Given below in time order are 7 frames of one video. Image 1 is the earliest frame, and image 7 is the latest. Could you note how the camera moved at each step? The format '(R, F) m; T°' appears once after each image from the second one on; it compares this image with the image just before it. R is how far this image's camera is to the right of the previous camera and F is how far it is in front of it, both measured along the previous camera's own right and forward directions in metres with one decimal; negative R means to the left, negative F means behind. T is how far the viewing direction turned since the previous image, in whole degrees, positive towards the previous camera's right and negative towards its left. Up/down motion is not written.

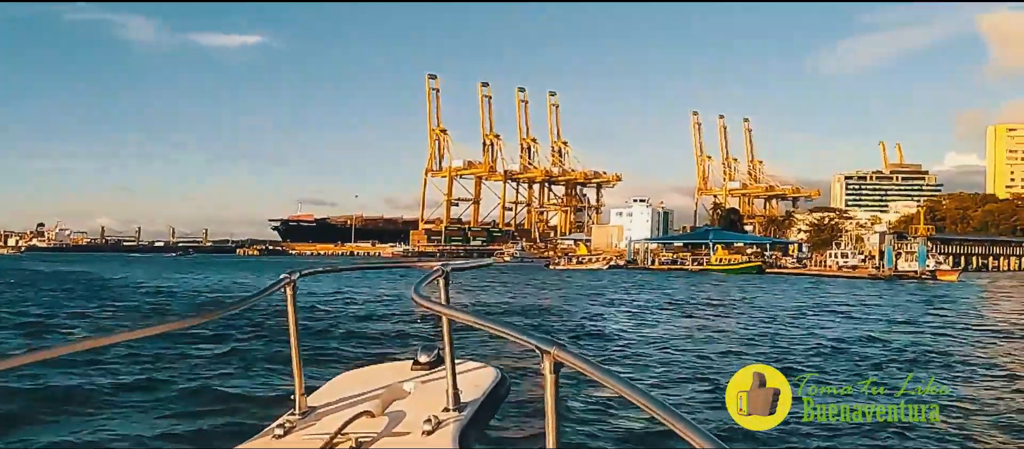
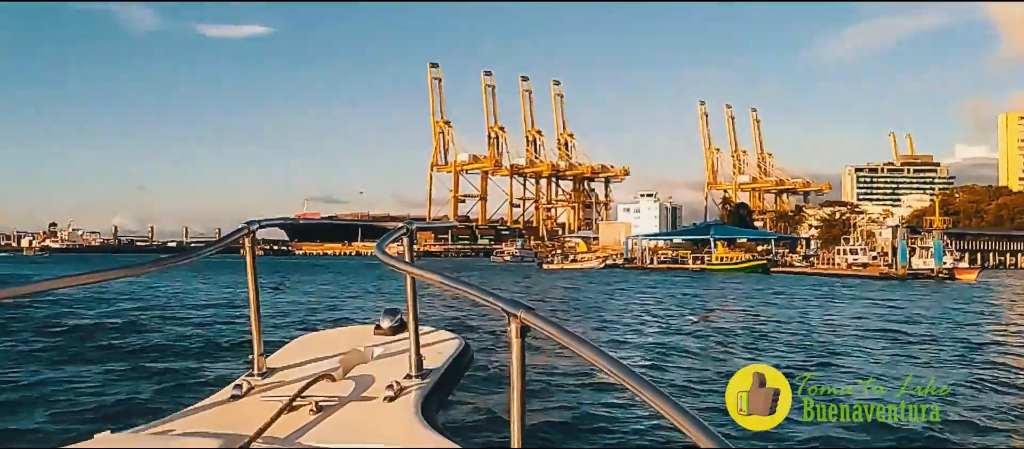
(+0.4, +0.3) m; -1°
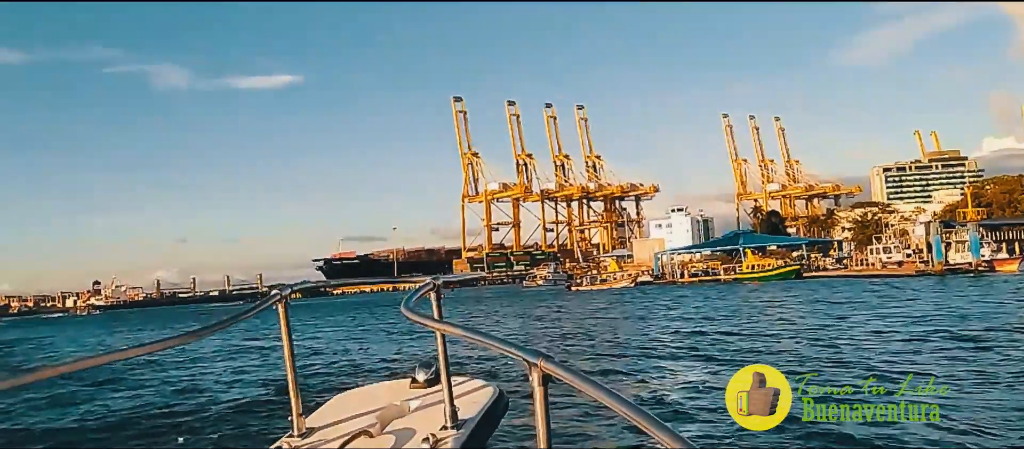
(+0.1, -0.5) m; -2°
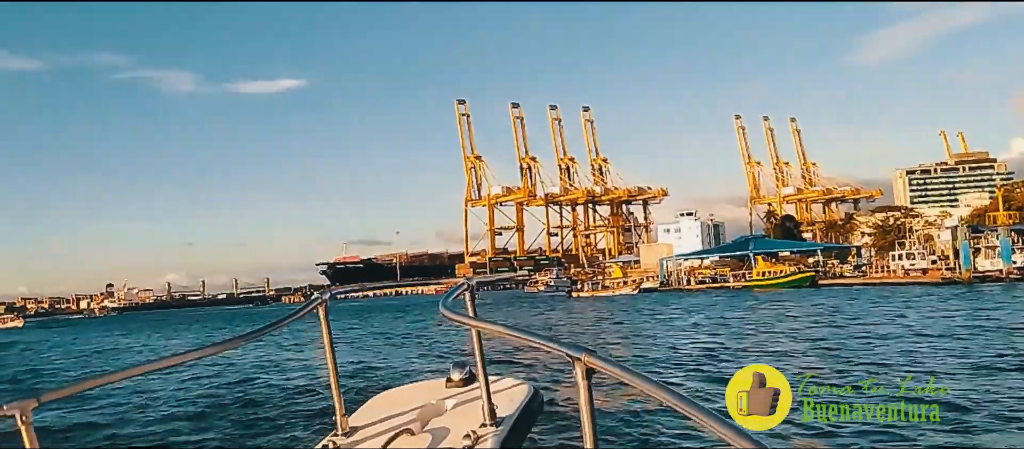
(+0.4, +1.4) m; -1°
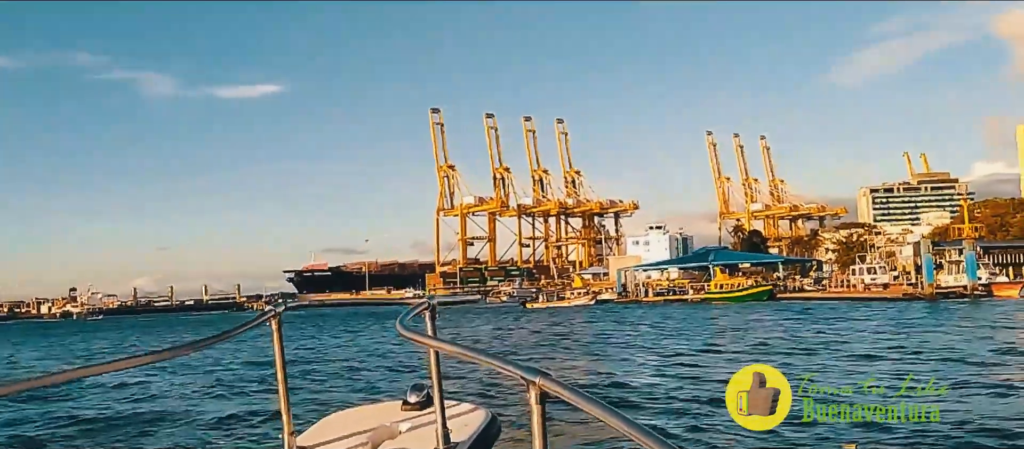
(+0.3, -0.2) m; +2°
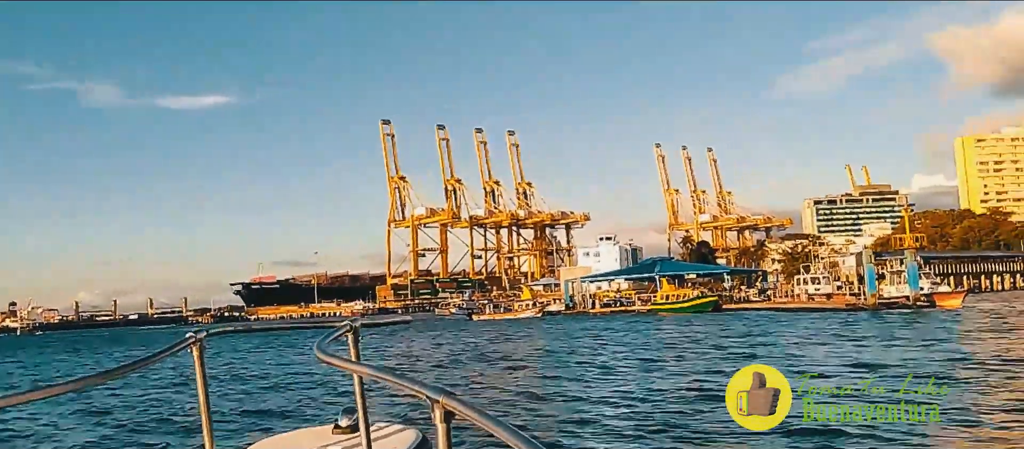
(+0.1, 0.0) m; +3°
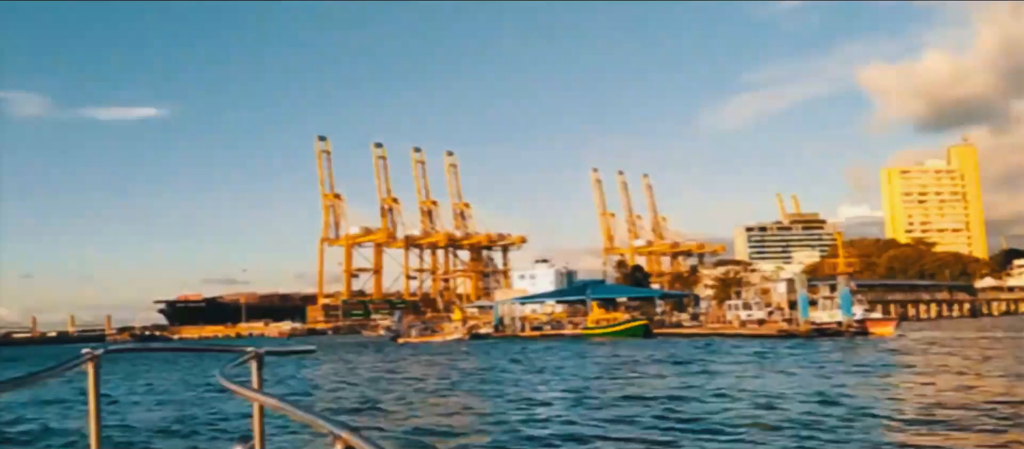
(+0.2, +0.3) m; +4°
